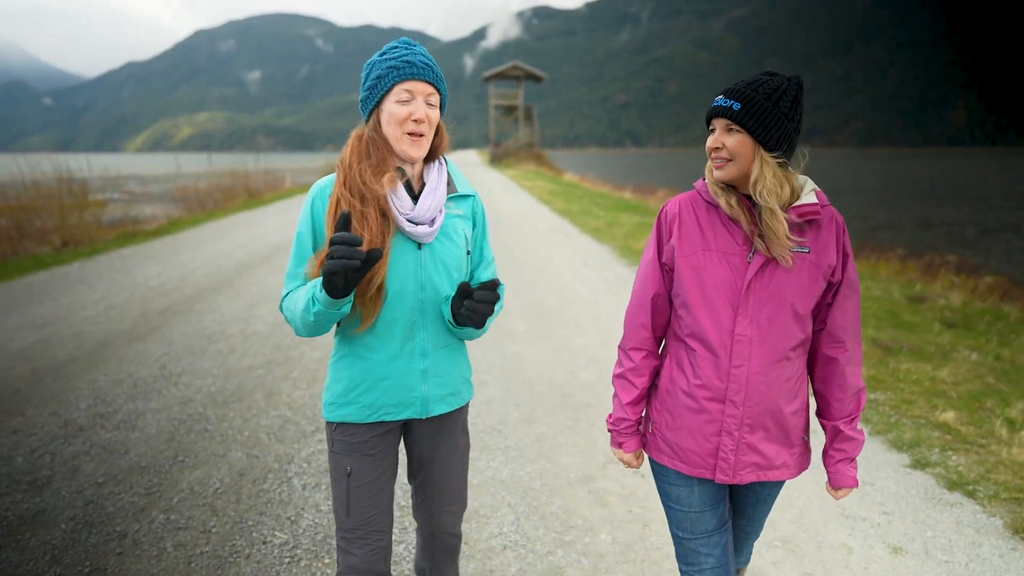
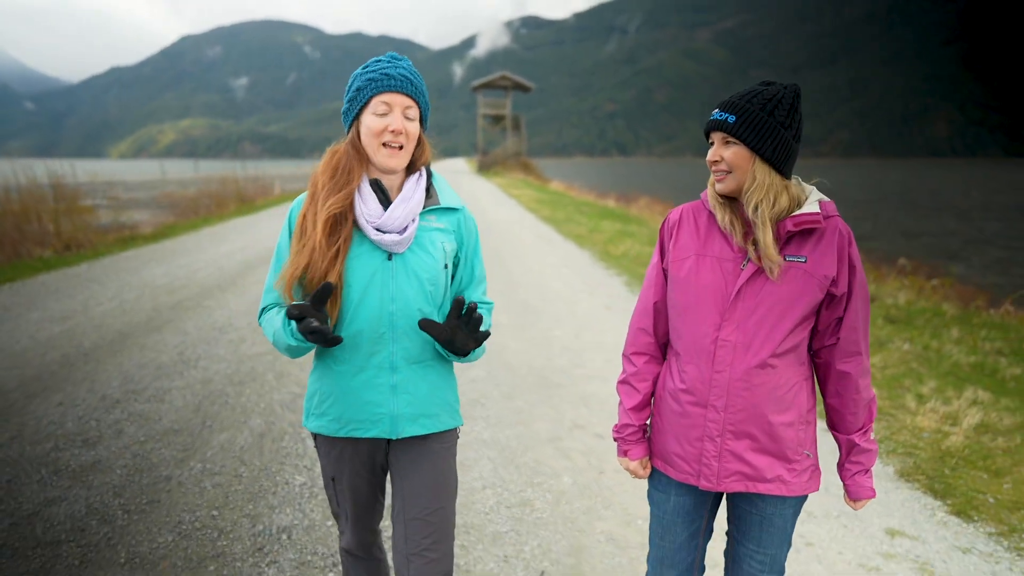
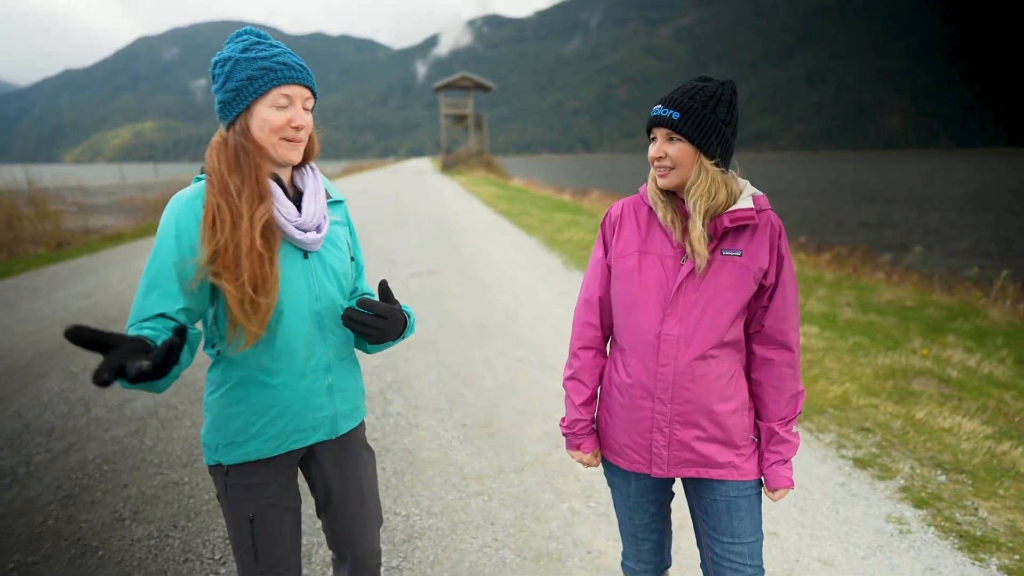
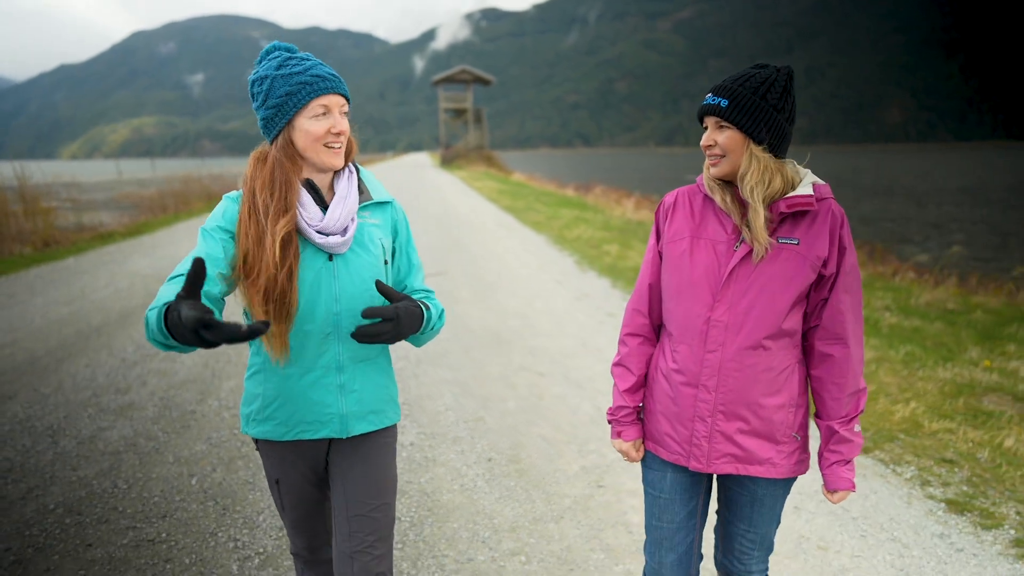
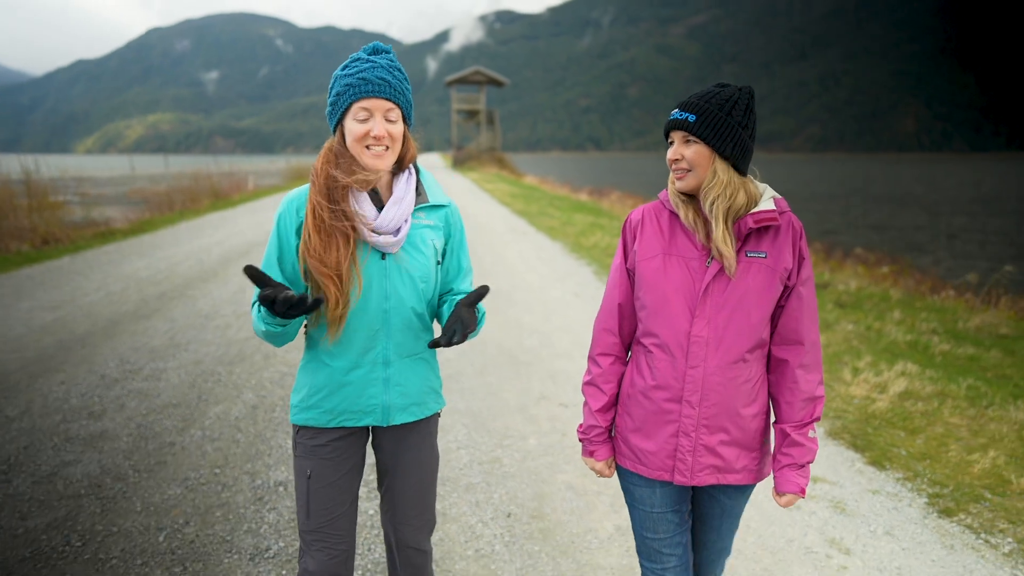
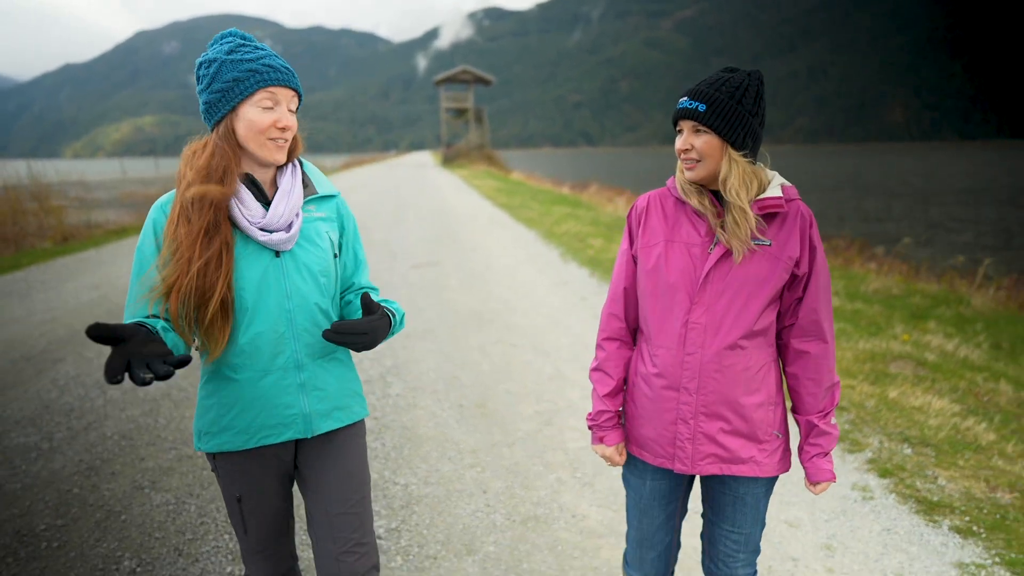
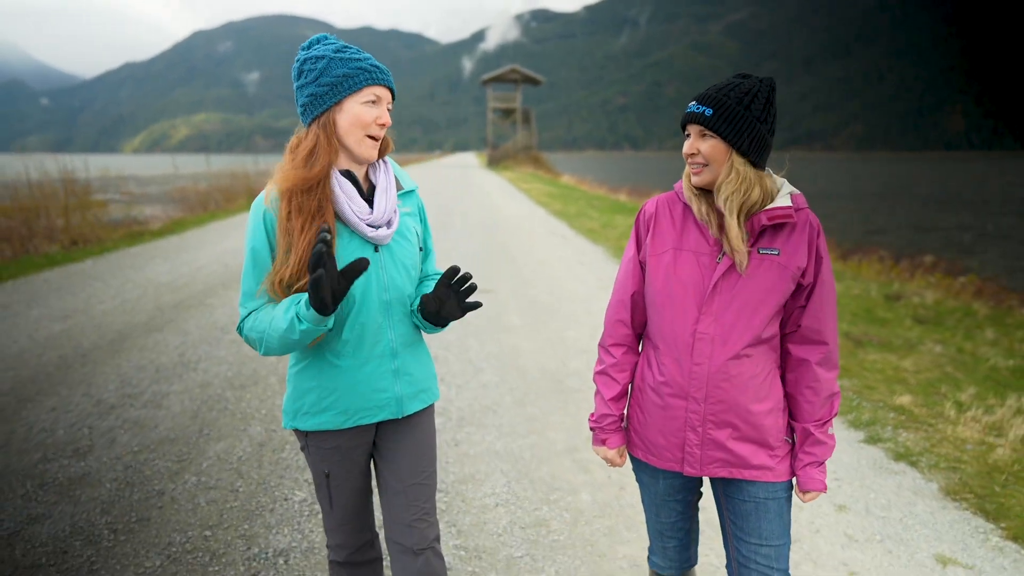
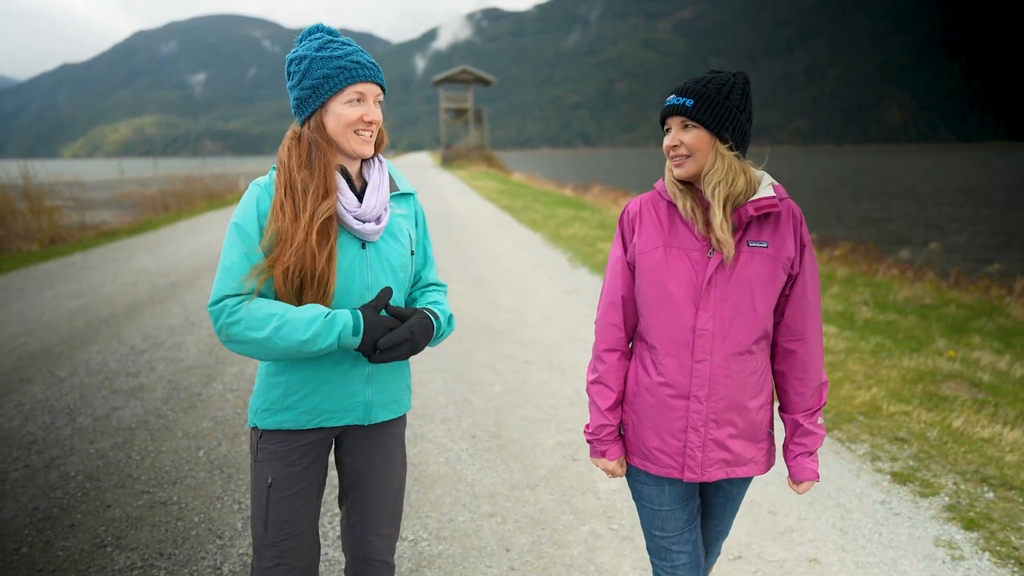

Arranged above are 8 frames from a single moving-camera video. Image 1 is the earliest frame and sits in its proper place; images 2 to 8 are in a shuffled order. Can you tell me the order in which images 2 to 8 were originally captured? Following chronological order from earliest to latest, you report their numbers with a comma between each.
7, 2, 5, 4, 8, 3, 6
